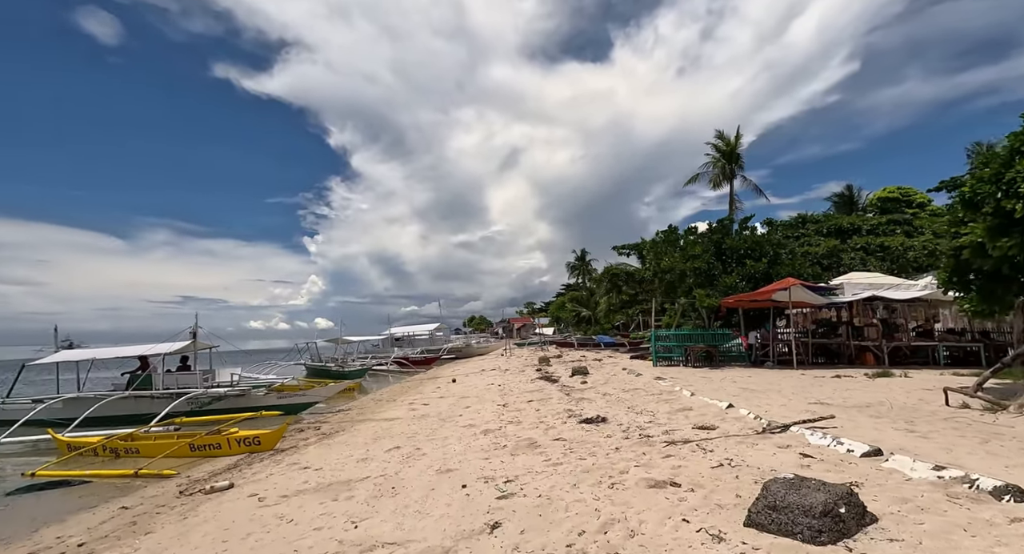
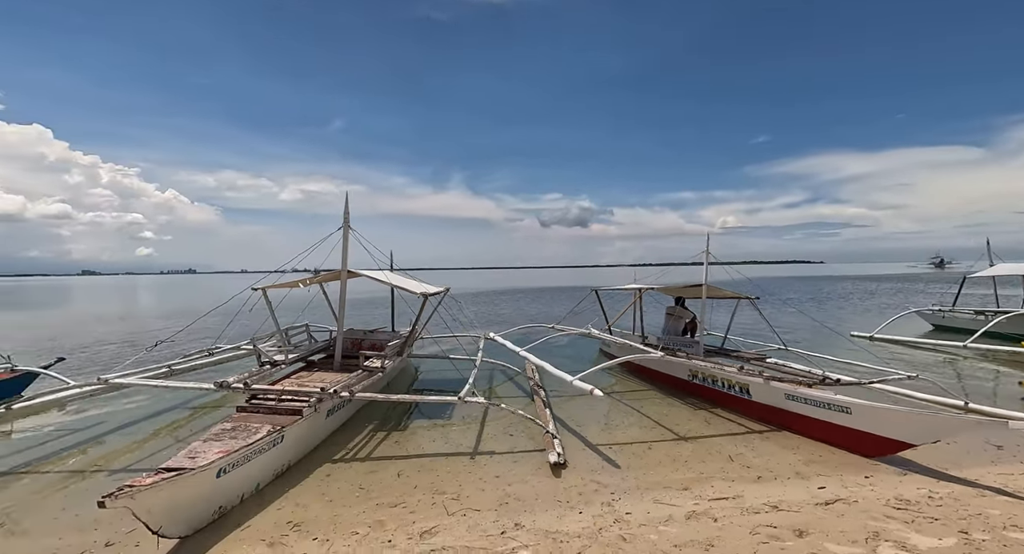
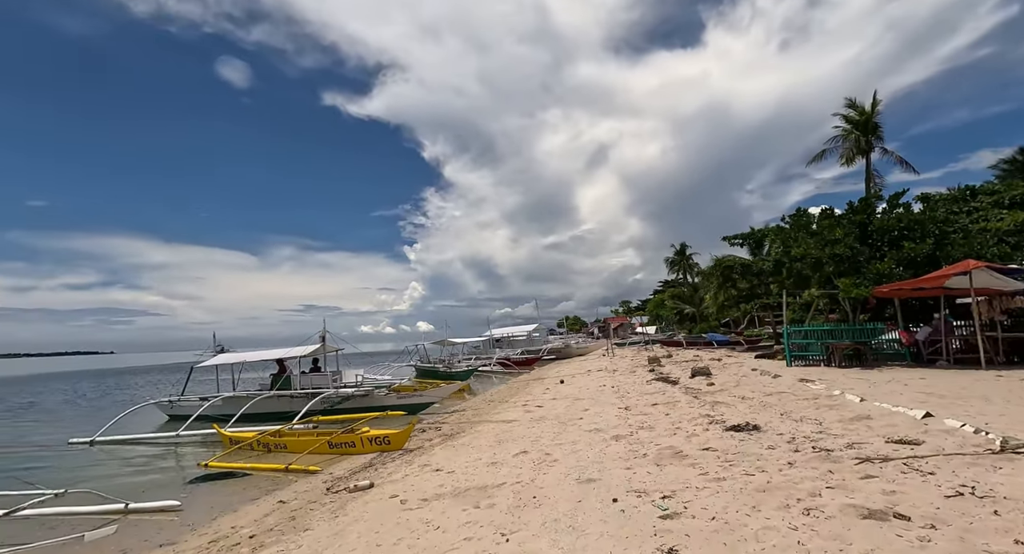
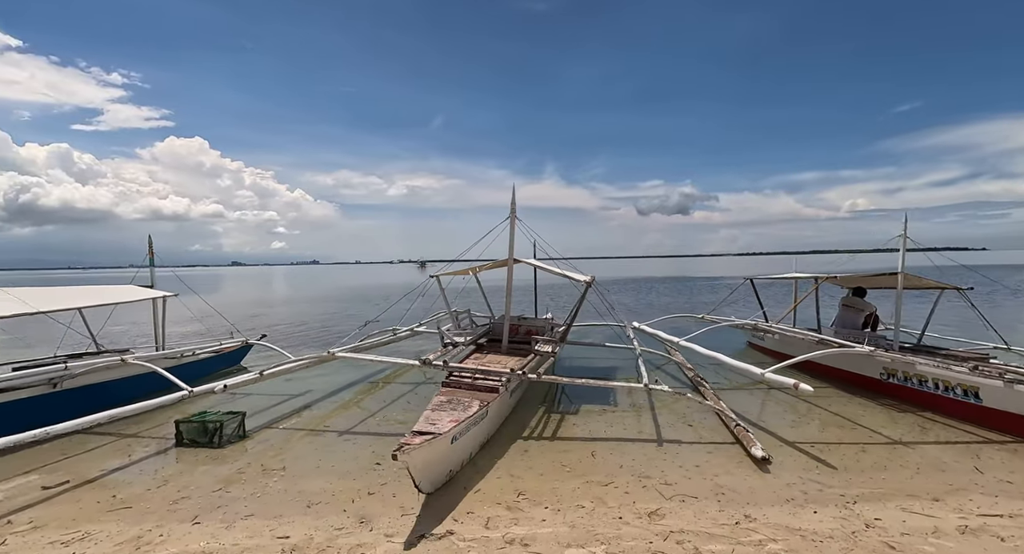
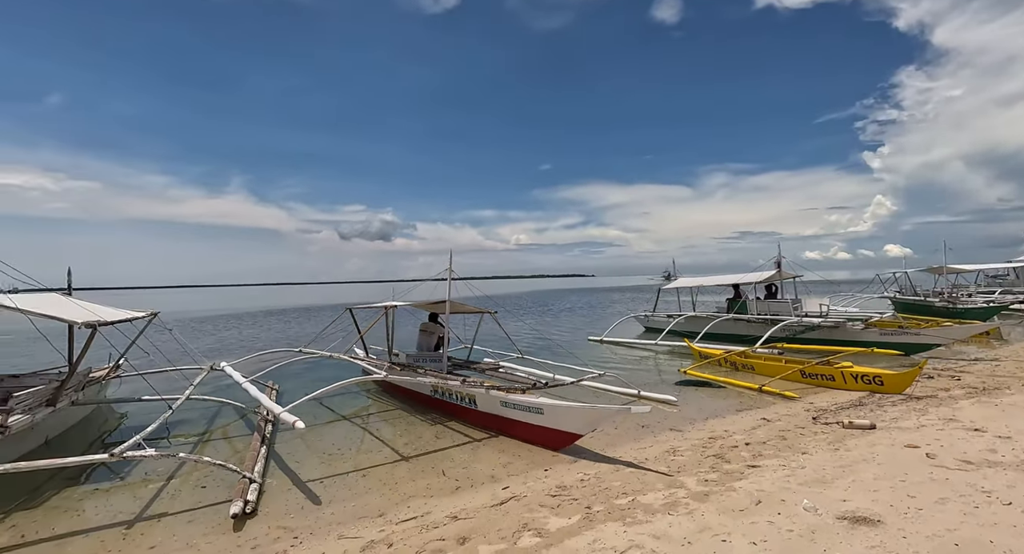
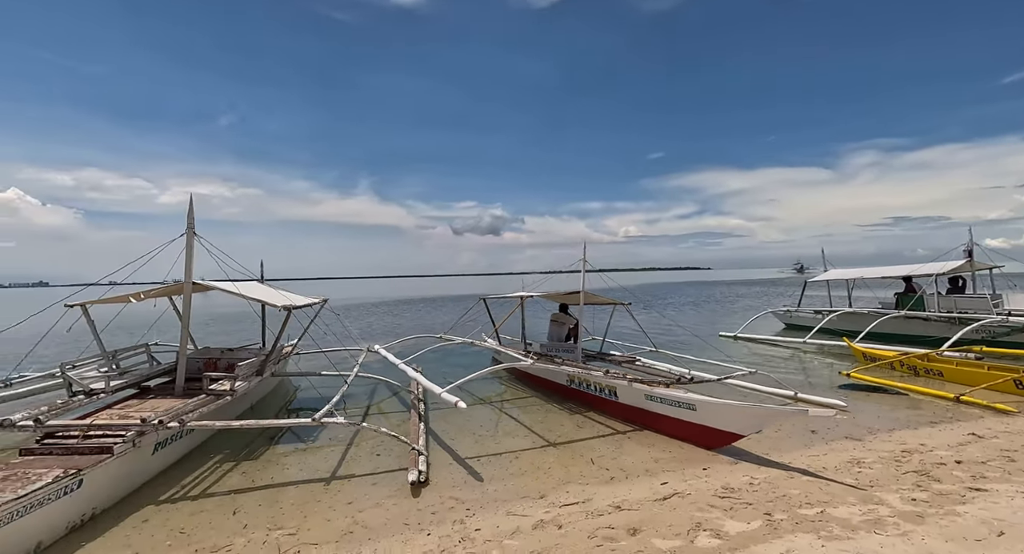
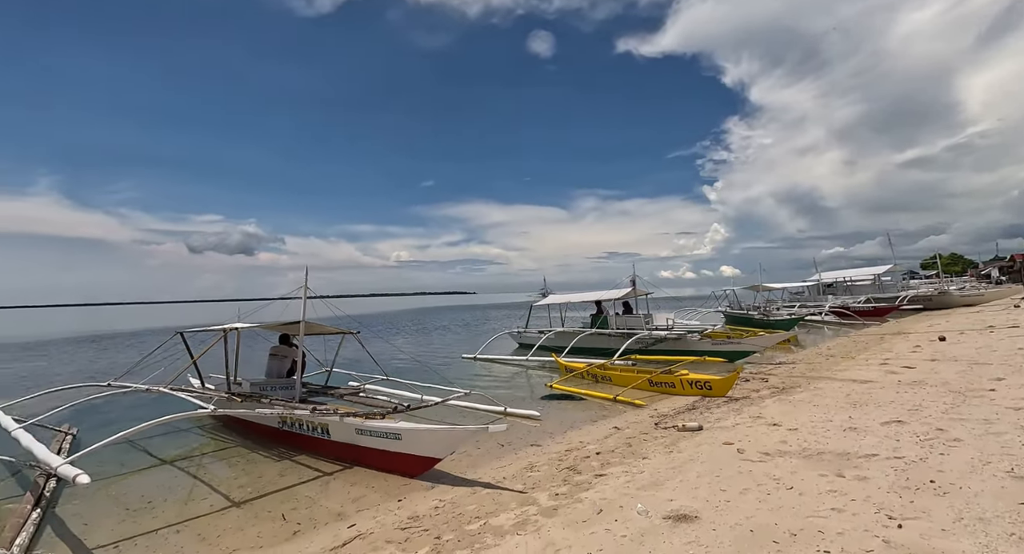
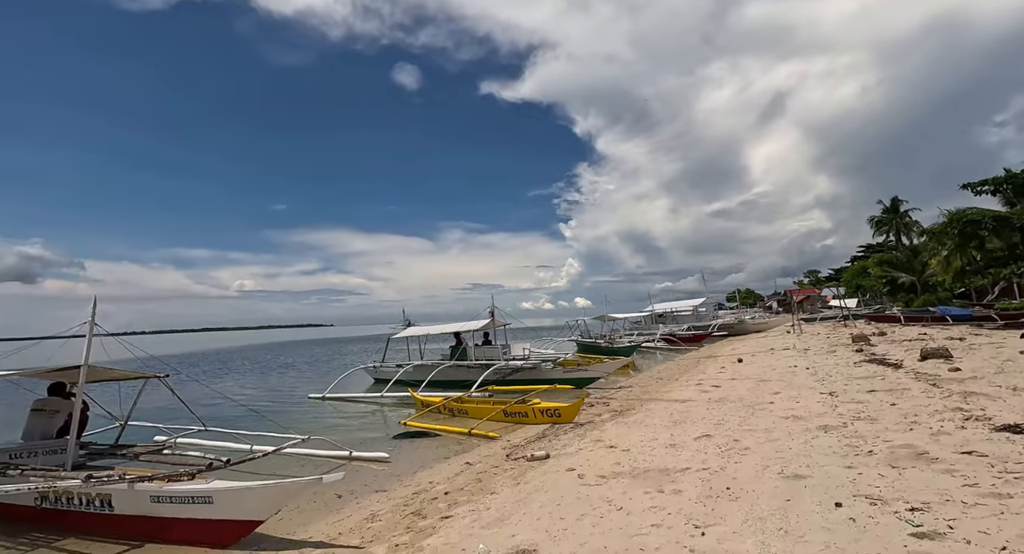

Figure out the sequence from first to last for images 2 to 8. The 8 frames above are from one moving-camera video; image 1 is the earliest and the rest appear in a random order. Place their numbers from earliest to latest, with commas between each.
3, 8, 7, 5, 6, 2, 4
